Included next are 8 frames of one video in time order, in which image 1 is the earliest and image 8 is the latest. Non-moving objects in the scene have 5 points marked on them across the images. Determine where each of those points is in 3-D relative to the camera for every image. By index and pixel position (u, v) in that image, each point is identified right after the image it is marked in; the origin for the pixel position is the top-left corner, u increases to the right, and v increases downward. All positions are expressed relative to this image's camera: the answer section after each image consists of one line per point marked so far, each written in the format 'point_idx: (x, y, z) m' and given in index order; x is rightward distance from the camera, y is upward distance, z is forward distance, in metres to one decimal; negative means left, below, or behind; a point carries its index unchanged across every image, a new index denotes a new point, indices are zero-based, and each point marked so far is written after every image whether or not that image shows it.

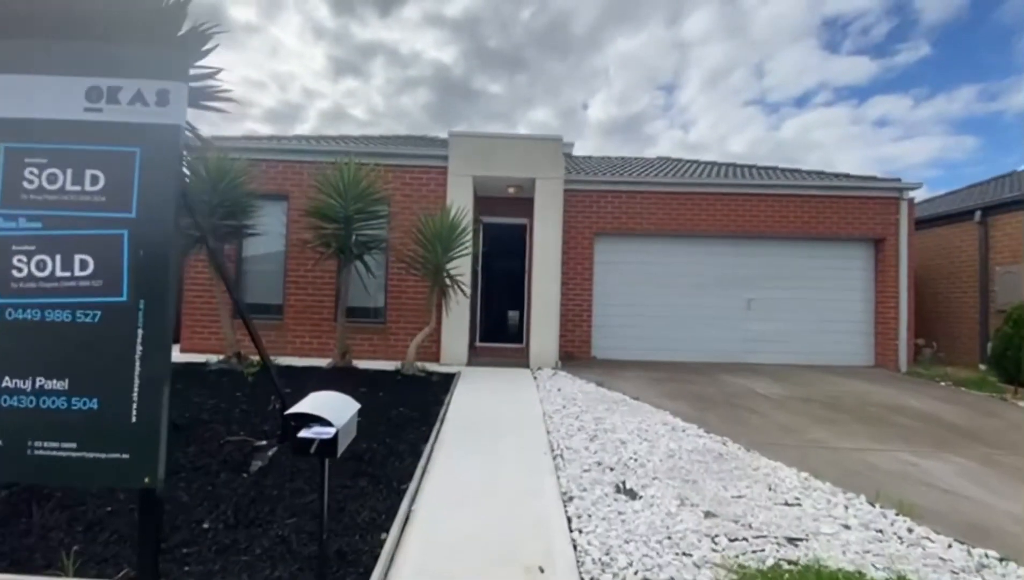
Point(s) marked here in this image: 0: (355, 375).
0: (-2.2, -1.2, +6.7) m
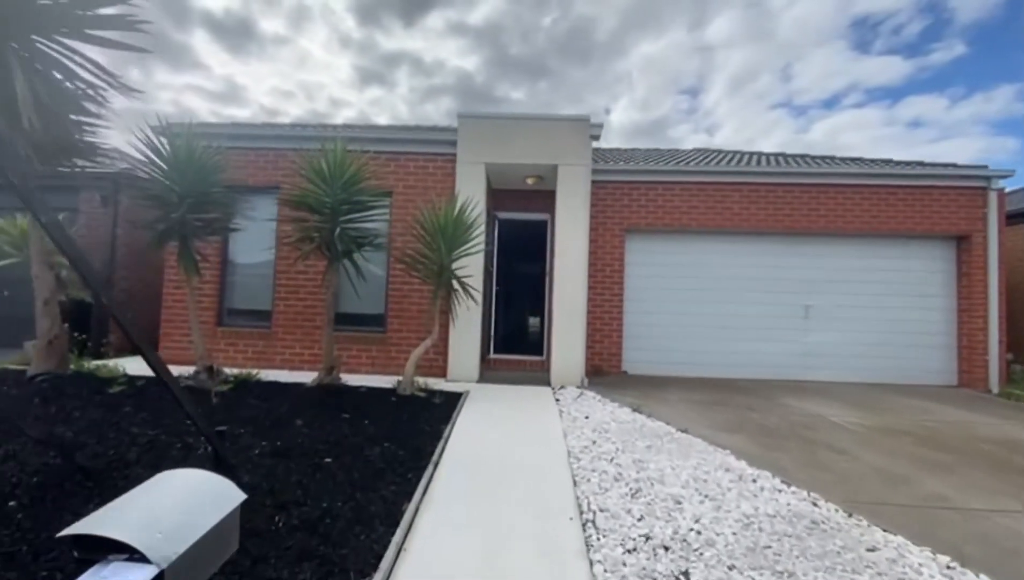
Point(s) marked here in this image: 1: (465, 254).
0: (-2.0, -1.2, +5.6) m
1: (-0.6, +0.5, +6.3) m
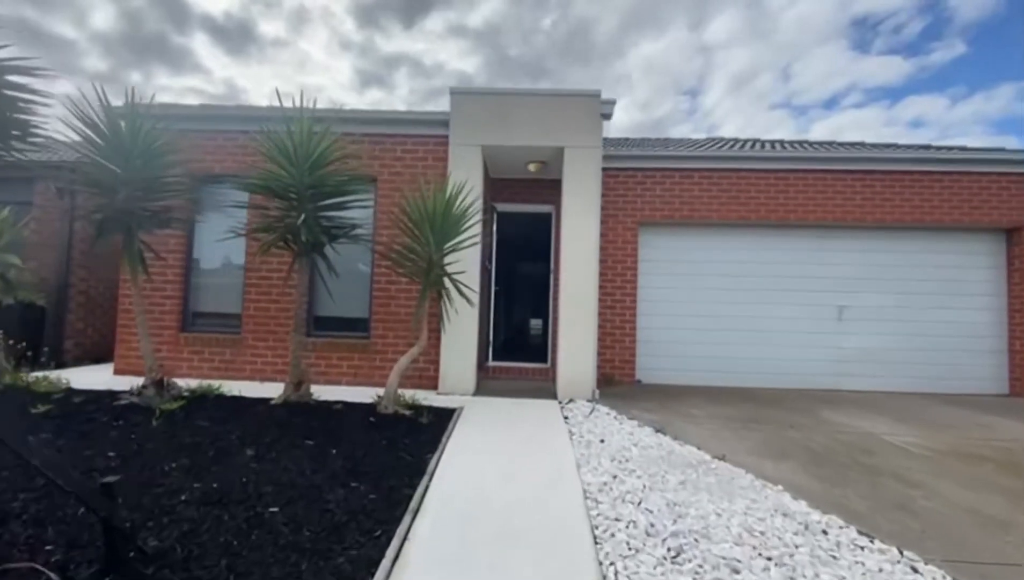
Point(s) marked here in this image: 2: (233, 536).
0: (-2.0, -1.2, +4.7) m
1: (-0.6, +0.5, +5.4) m
2: (-1.5, -1.3, +2.6) m
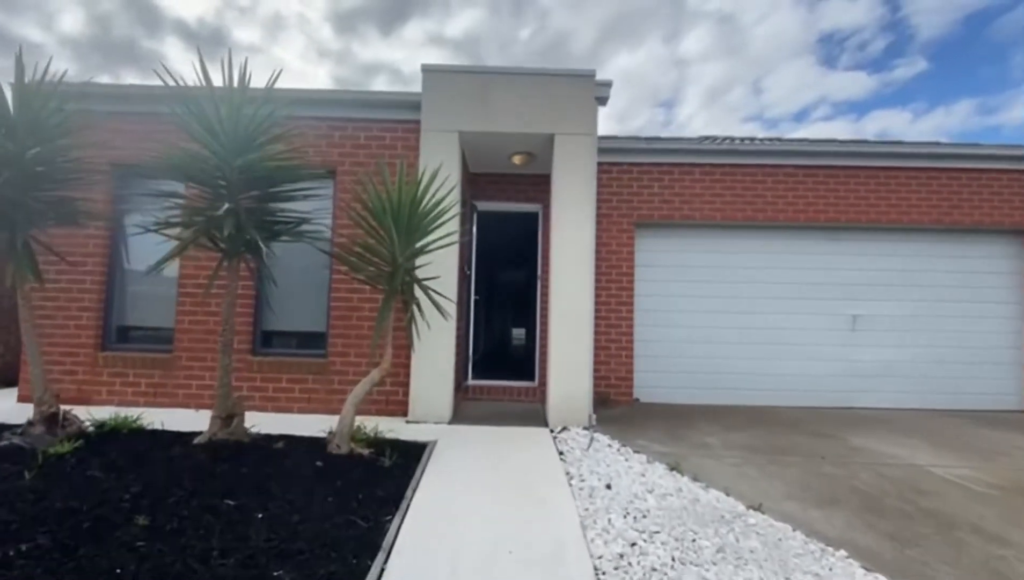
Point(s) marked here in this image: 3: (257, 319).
0: (-2.1, -1.3, +3.7) m
1: (-0.8, +0.4, +4.5) m
2: (-1.5, -1.4, +1.7) m
3: (-2.9, -0.3, +5.6) m
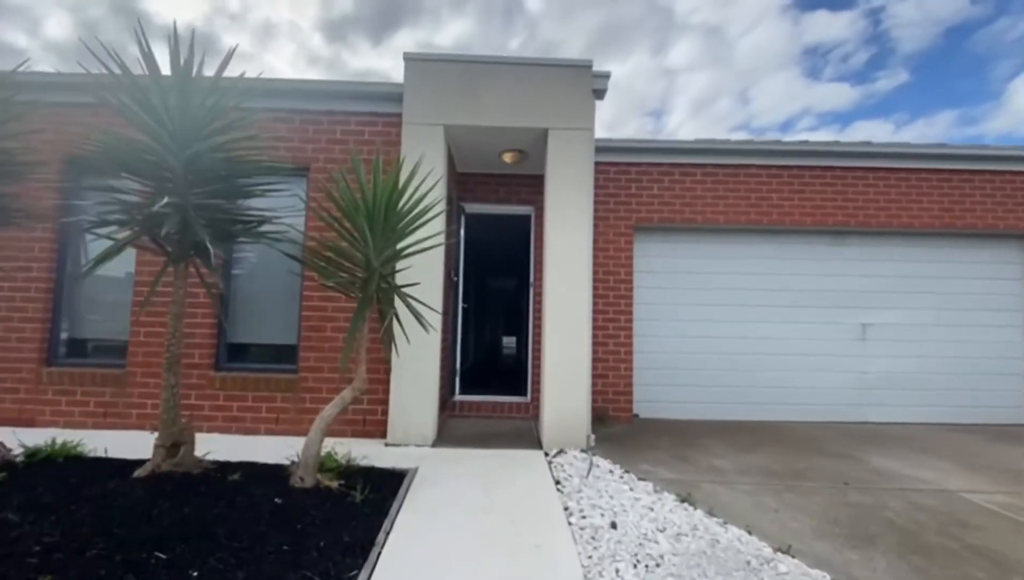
0: (-2.1, -1.3, +3.2) m
1: (-0.9, +0.3, +4.0) m
2: (-1.6, -1.4, +1.2) m
3: (-3.0, -0.4, +5.1) m
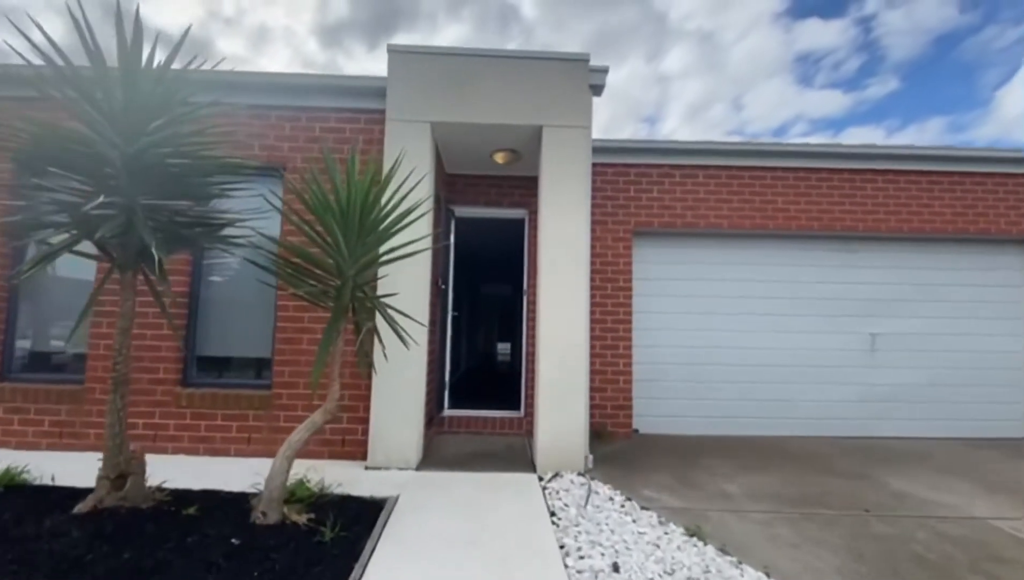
0: (-2.2, -1.4, +2.8) m
1: (-0.9, +0.2, +3.7) m
2: (-1.6, -1.4, +0.8) m
3: (-3.1, -0.5, +4.7) m
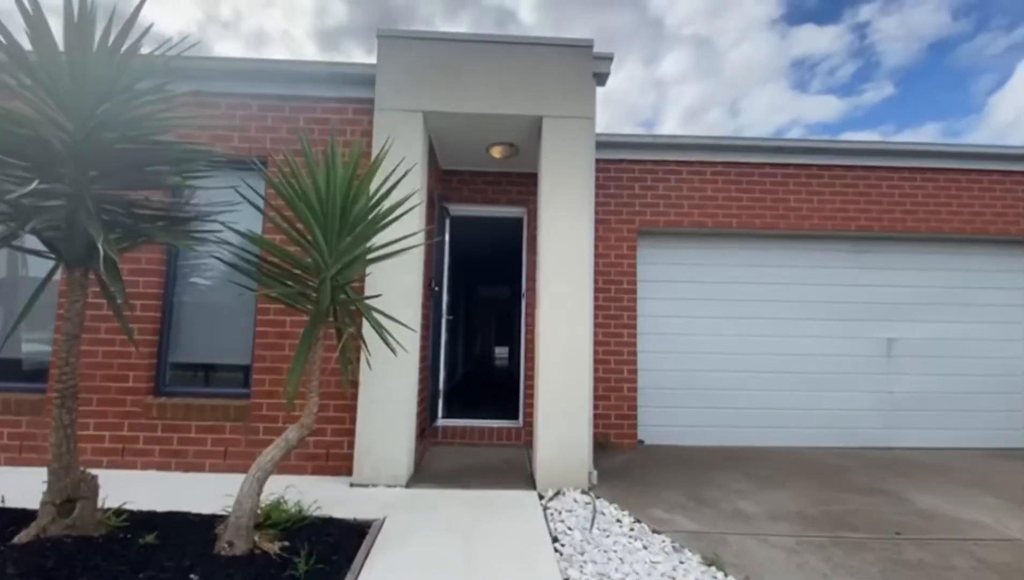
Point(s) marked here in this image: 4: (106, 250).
0: (-2.2, -1.4, +2.5) m
1: (-0.9, +0.2, +3.4) m
2: (-1.6, -1.4, +0.4) m
3: (-3.1, -0.5, +4.3) m
4: (-2.1, +0.2, +2.5) m
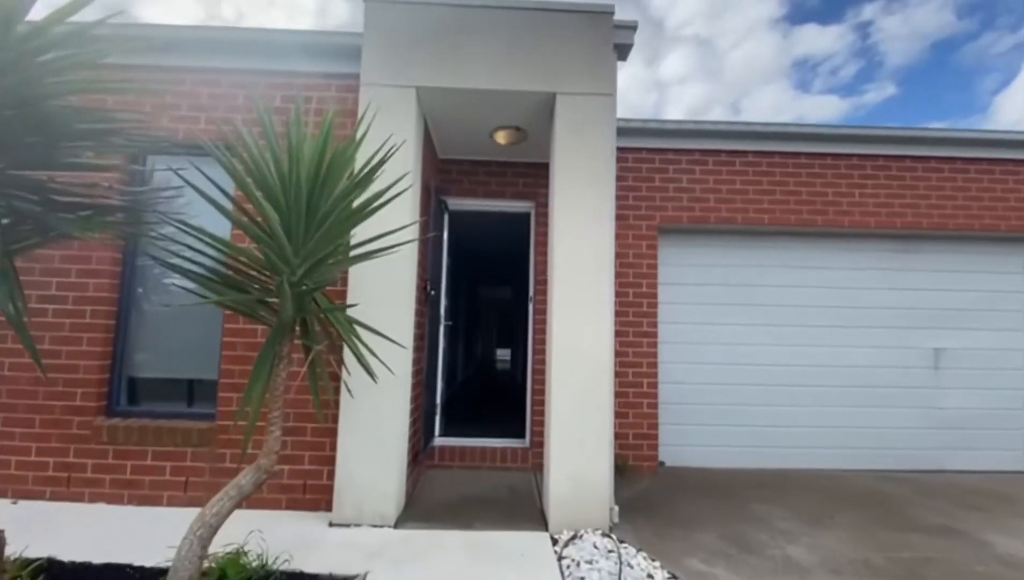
0: (-2.2, -1.4, +1.9) m
1: (-0.9, +0.2, +2.8) m
2: (-1.6, -1.5, -0.2) m
3: (-3.1, -0.5, +3.8) m
4: (-2.0, +0.2, +2.0) m
